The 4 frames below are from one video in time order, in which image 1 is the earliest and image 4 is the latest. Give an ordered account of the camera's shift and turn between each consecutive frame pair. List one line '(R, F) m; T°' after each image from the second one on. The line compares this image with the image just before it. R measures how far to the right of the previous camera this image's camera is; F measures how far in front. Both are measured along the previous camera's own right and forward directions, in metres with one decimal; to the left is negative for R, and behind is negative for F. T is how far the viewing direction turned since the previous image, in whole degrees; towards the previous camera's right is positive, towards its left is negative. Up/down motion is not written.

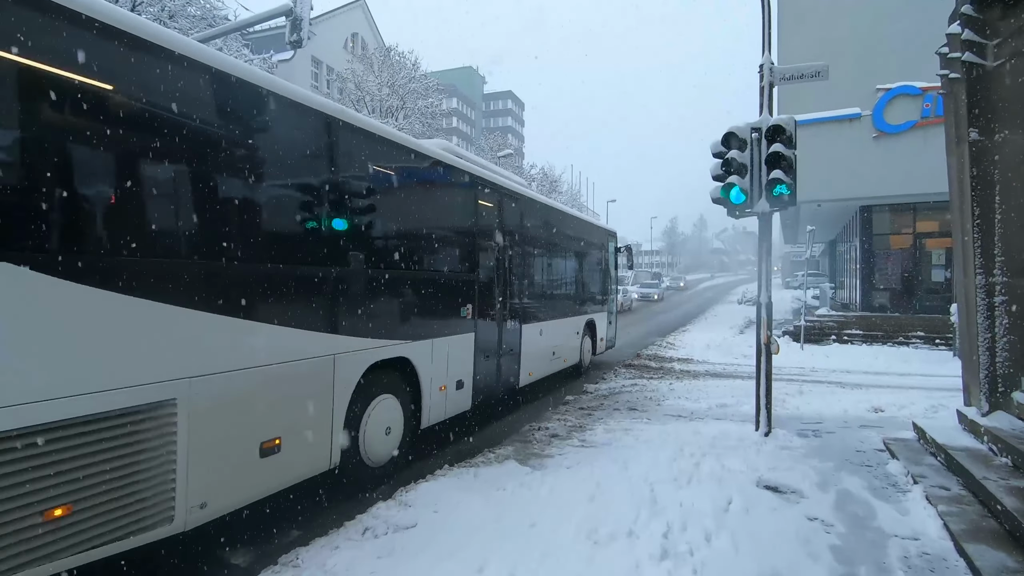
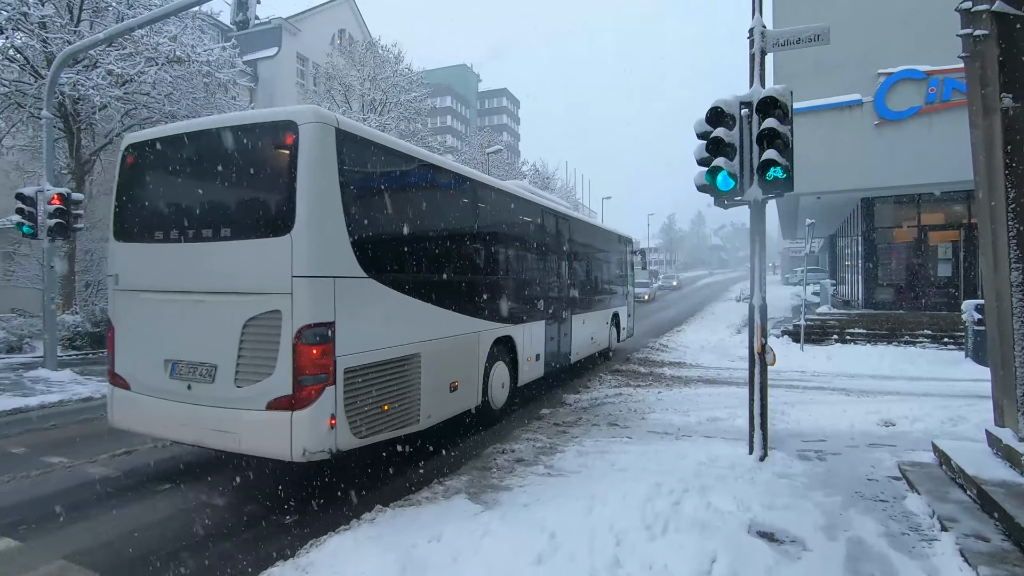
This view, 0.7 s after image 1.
(+0.5, +0.9) m; 0°
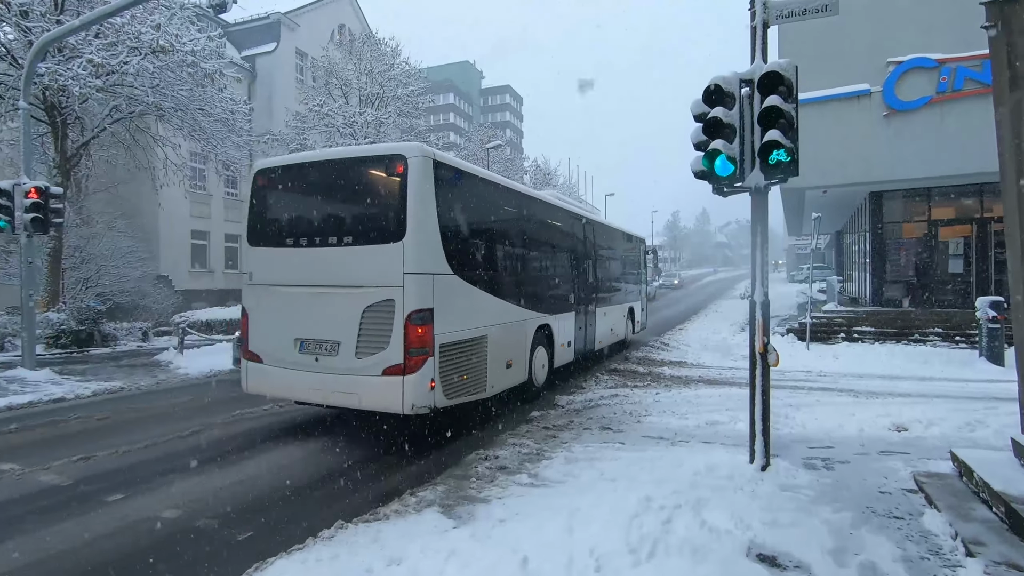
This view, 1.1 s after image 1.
(+0.2, +0.4) m; 0°
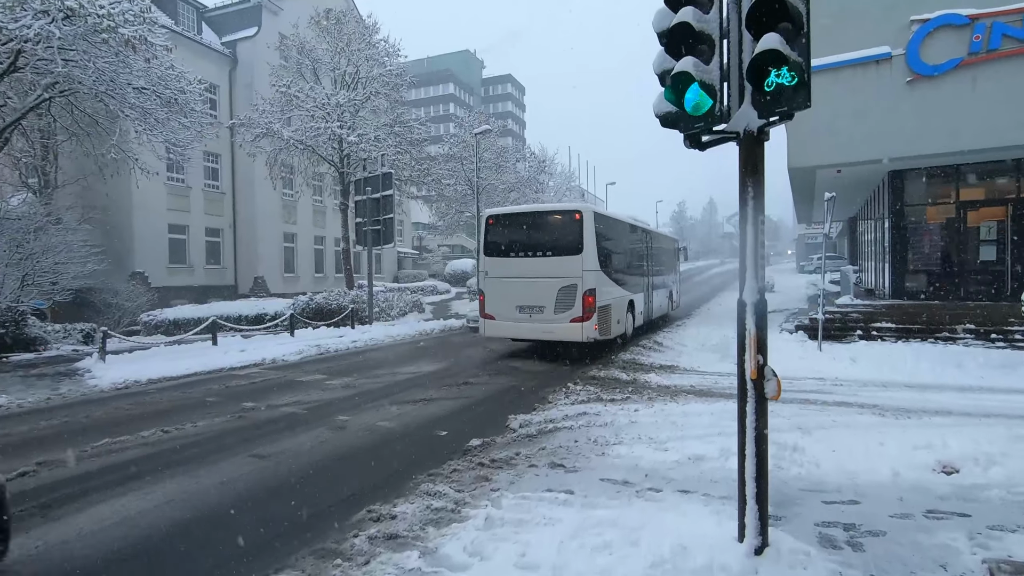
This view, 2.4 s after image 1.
(+0.9, +1.6) m; -1°
